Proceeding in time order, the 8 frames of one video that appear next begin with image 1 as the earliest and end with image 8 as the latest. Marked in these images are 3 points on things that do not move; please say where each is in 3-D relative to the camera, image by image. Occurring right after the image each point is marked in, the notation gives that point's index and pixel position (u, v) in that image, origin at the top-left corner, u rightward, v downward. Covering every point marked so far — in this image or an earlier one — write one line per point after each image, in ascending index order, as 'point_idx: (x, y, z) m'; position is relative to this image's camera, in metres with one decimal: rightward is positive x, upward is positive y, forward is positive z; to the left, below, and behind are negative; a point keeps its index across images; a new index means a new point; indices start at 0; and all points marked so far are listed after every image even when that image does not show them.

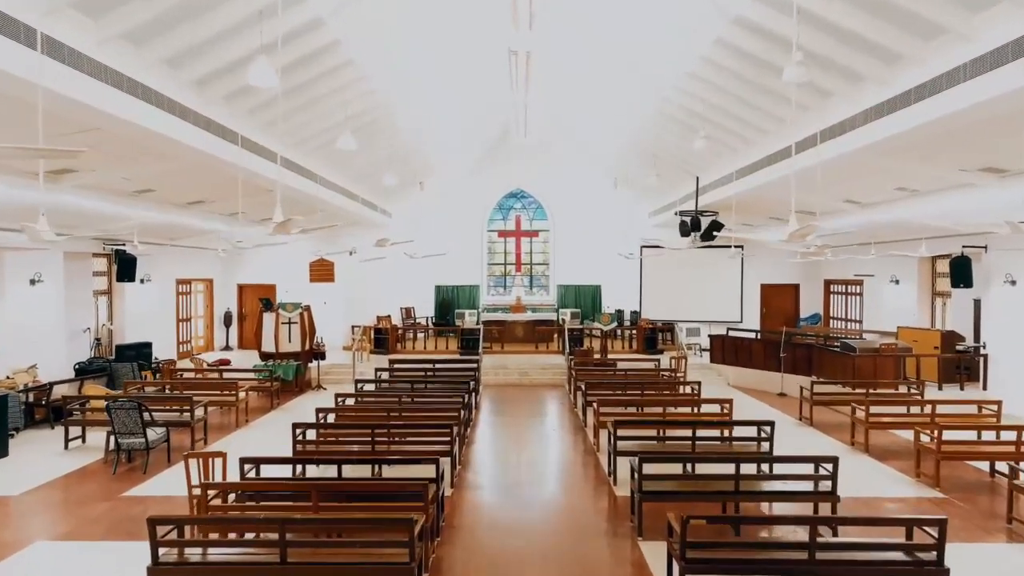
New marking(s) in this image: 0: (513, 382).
0: (0.0, -2.0, +13.5) m
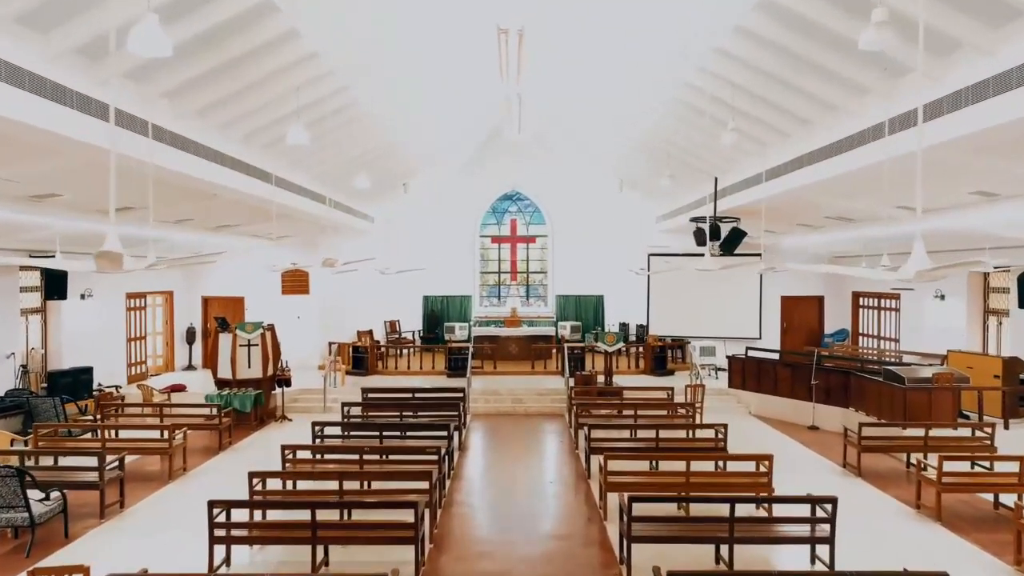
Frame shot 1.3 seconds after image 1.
0: (-0.1, -2.3, +11.9) m
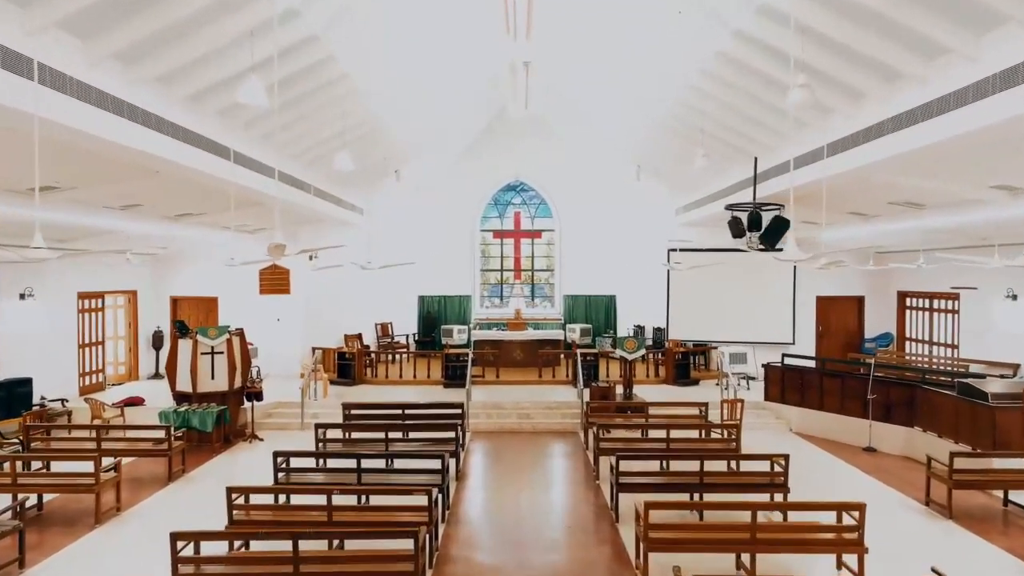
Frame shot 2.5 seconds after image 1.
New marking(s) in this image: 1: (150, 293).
0: (0.0, -2.3, +10.4) m
1: (-7.5, -0.1, +13.1) m
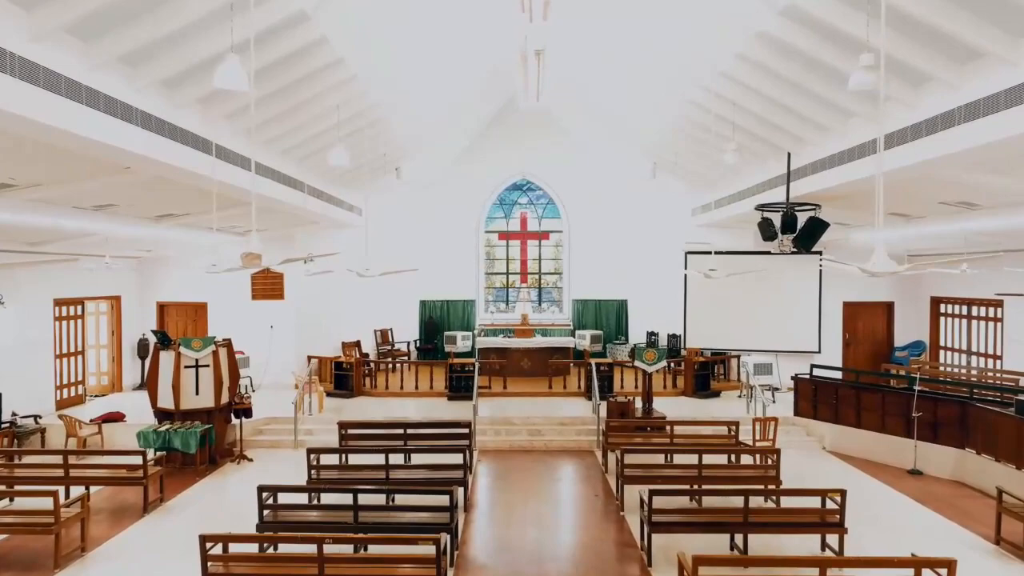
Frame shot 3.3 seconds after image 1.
0: (+0.1, -2.4, +9.6) m
1: (-7.3, -0.2, +12.3) m
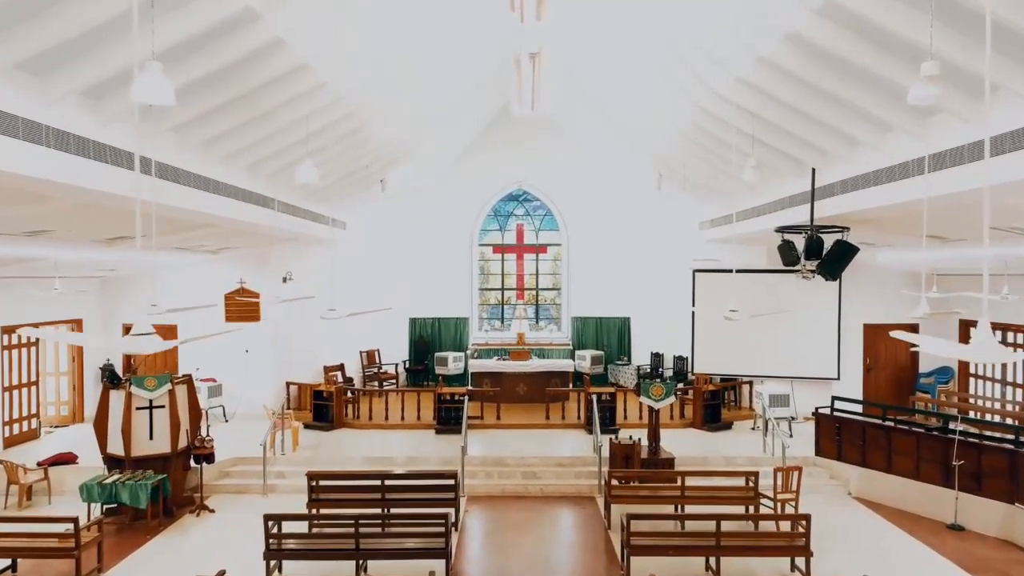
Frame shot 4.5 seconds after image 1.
0: (0.0, -2.8, +8.7) m
1: (-7.4, -0.6, +11.4) m
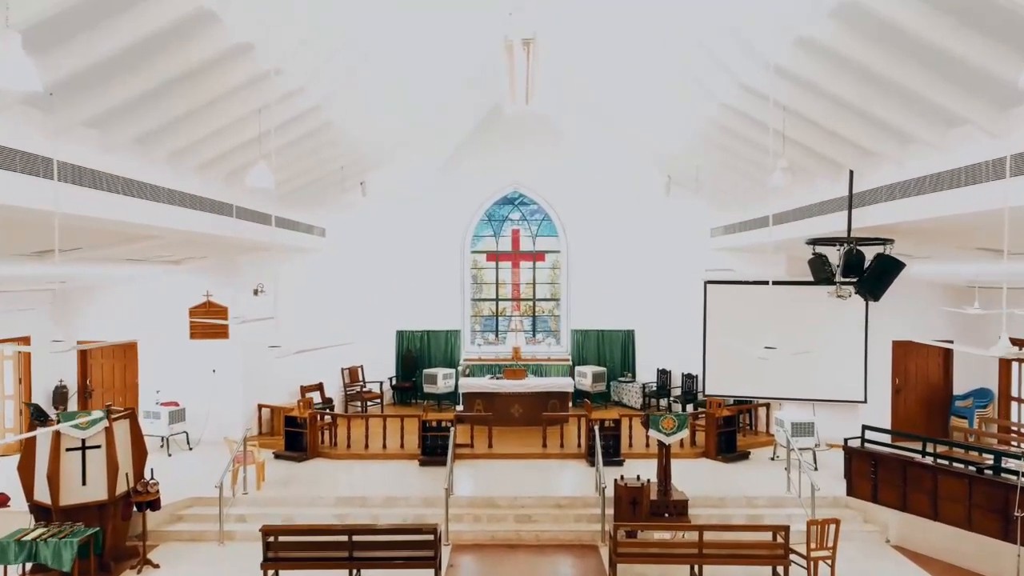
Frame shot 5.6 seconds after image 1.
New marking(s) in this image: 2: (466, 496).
0: (-0.1, -3.0, +7.6) m
1: (-7.5, -0.8, +10.3) m
2: (-0.6, -2.7, +8.1) m
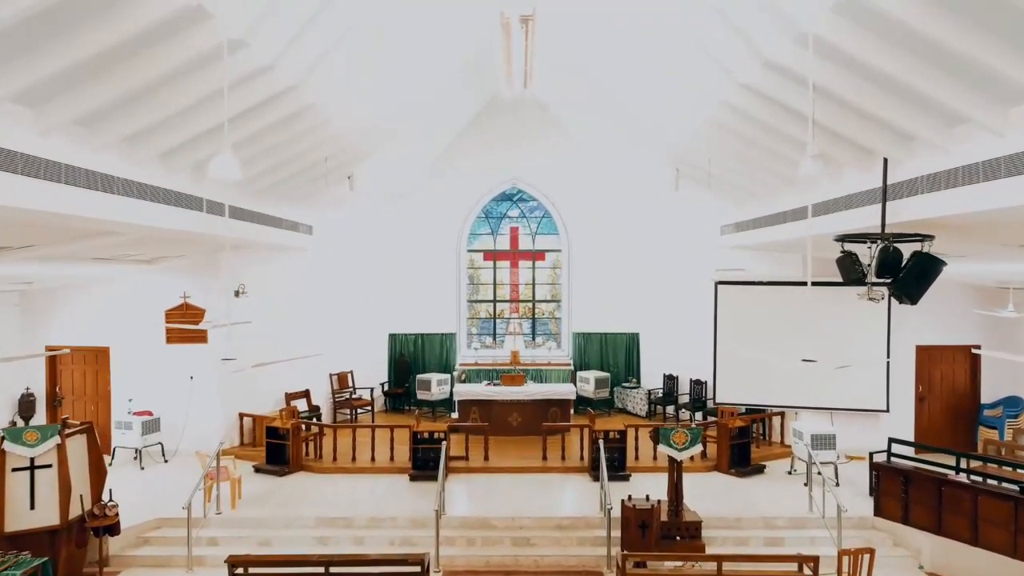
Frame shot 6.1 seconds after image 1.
0: (-0.1, -3.0, +6.9) m
1: (-7.6, -0.8, +9.7) m
2: (-0.6, -2.7, +7.5) m
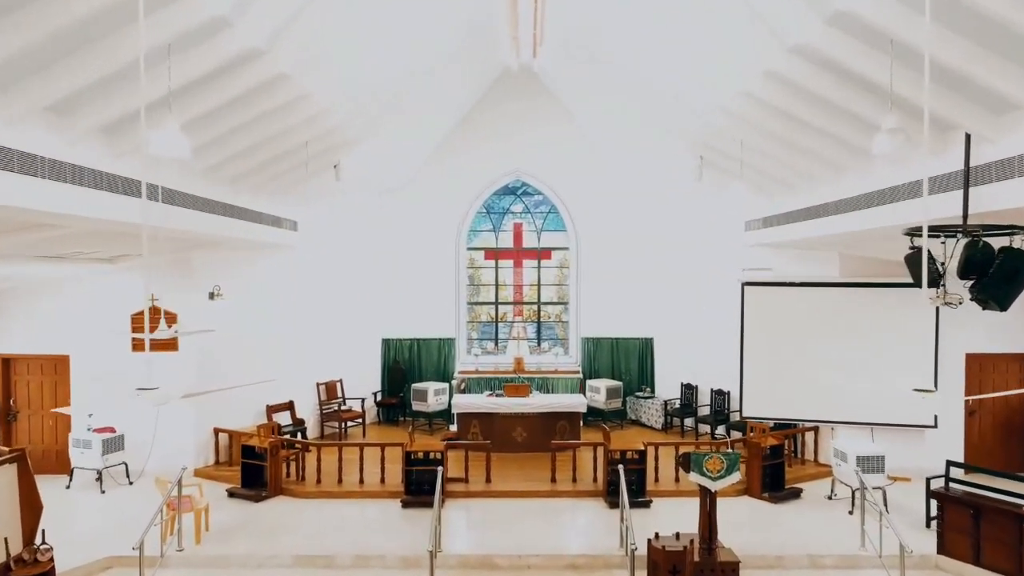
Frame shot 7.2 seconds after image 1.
0: (0.0, -3.1, +5.9) m
1: (-7.5, -0.9, +8.7) m
2: (-0.6, -2.7, +6.5) m
